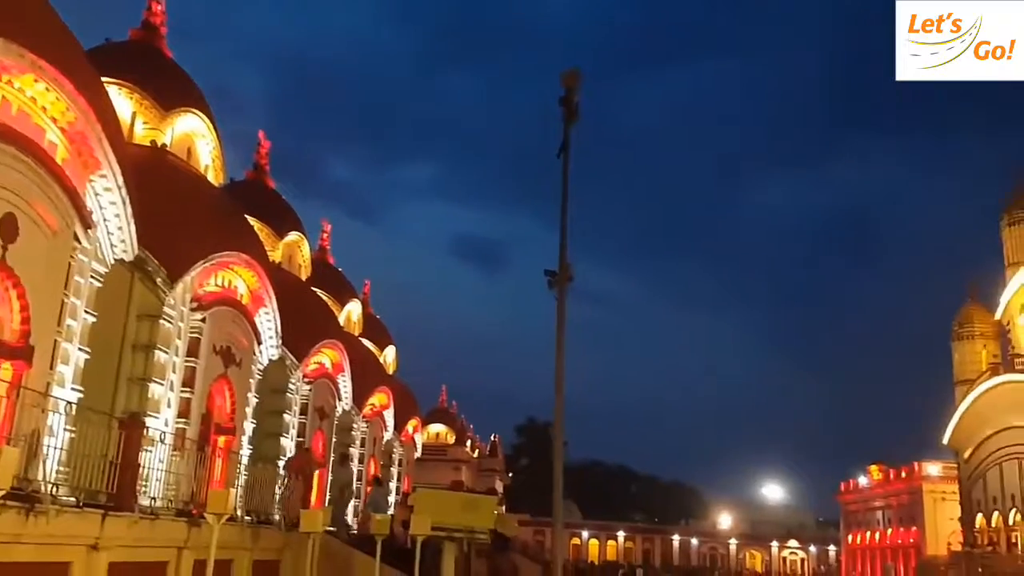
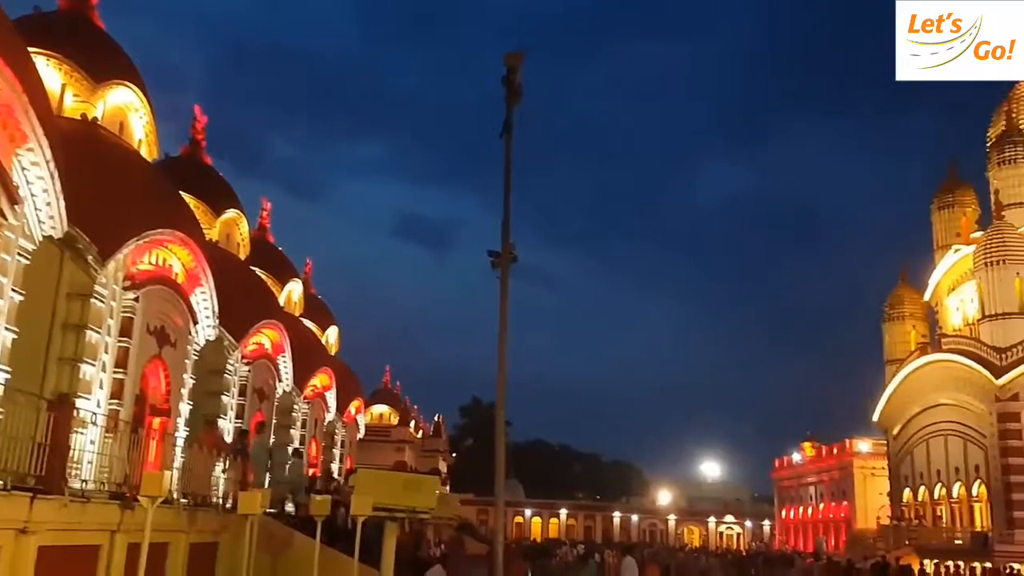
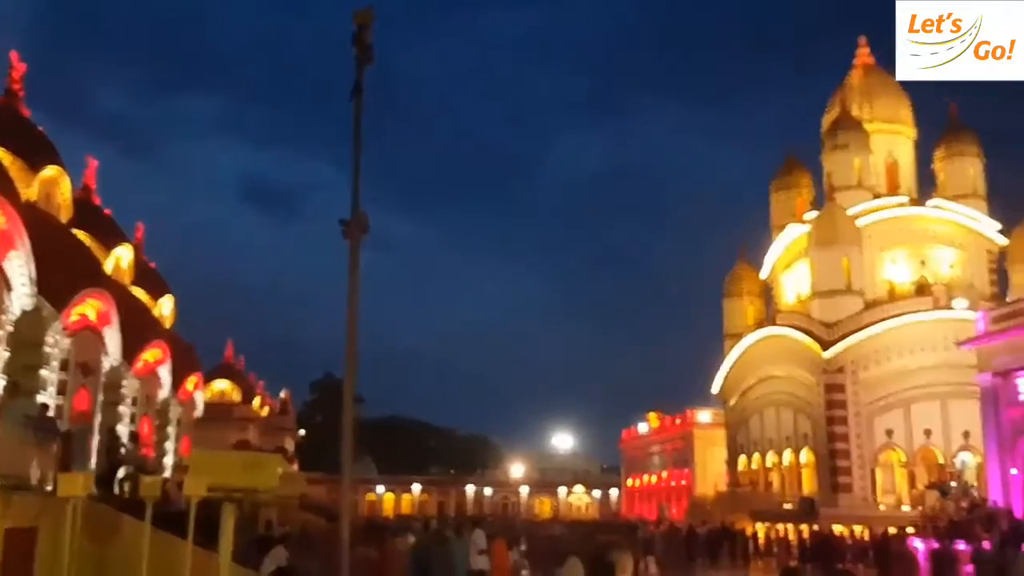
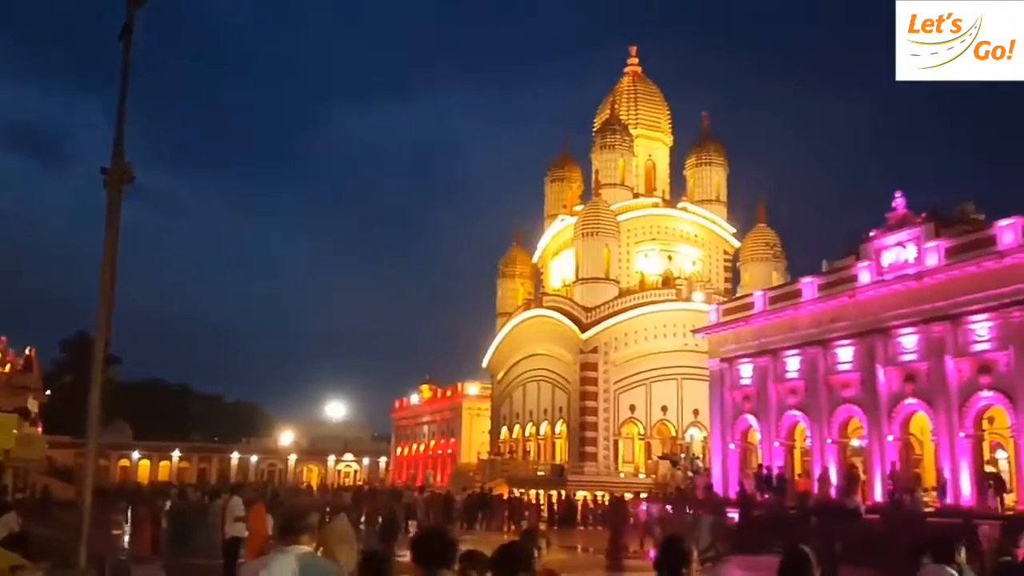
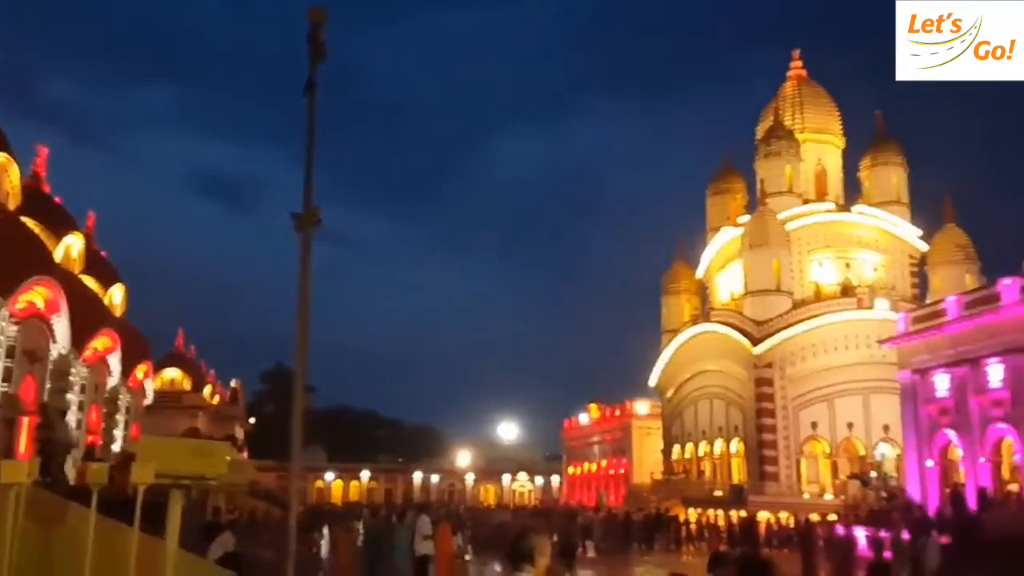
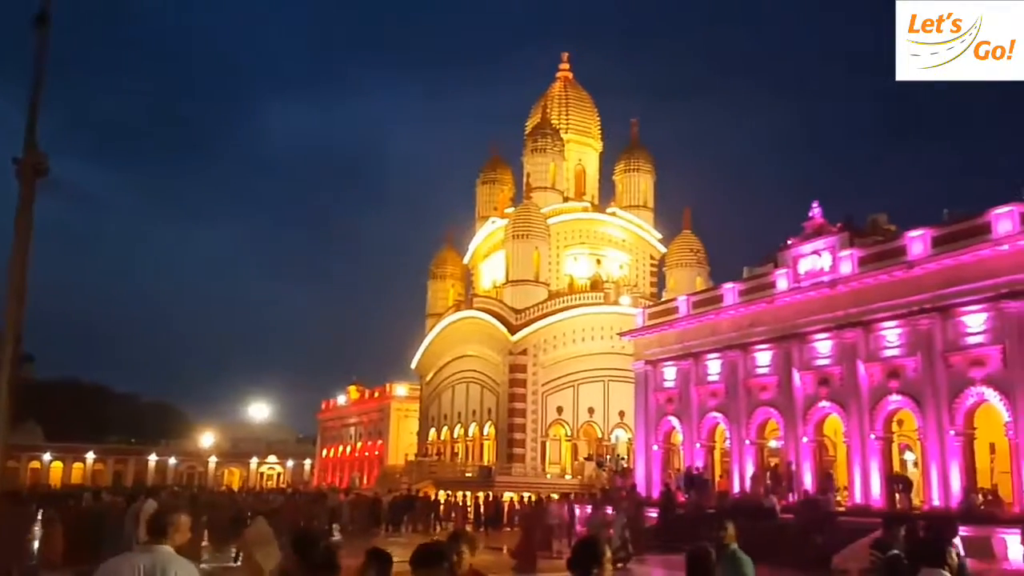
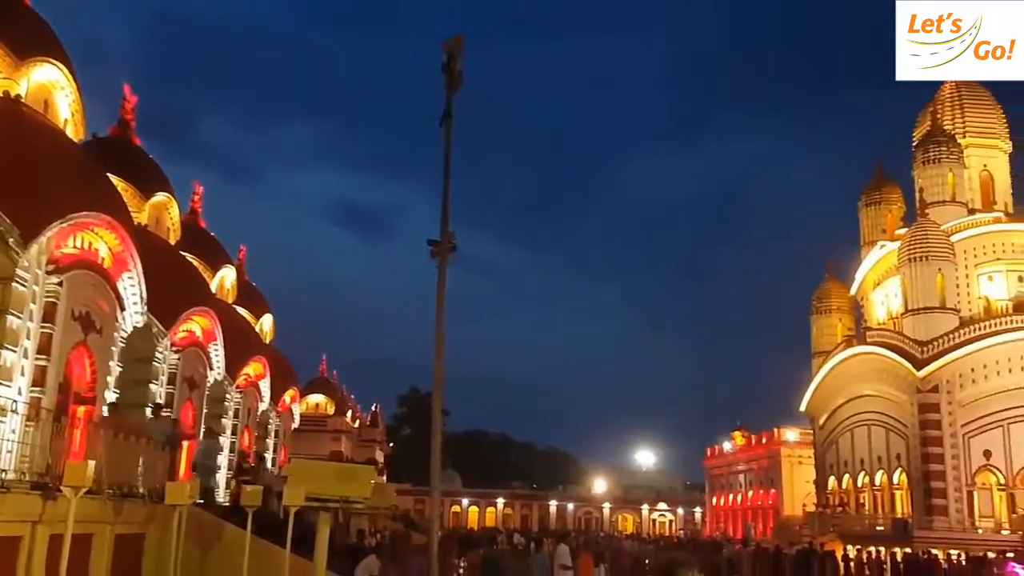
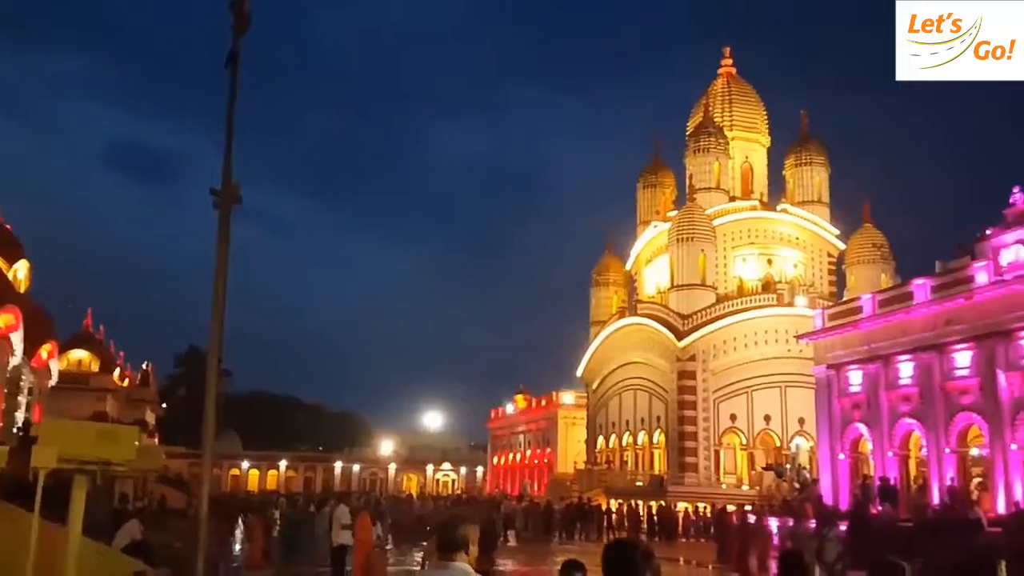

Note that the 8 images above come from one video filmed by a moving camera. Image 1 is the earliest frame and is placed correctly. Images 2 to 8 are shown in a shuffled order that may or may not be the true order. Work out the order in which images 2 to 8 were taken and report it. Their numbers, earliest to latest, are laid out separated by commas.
2, 7, 3, 5, 8, 4, 6
